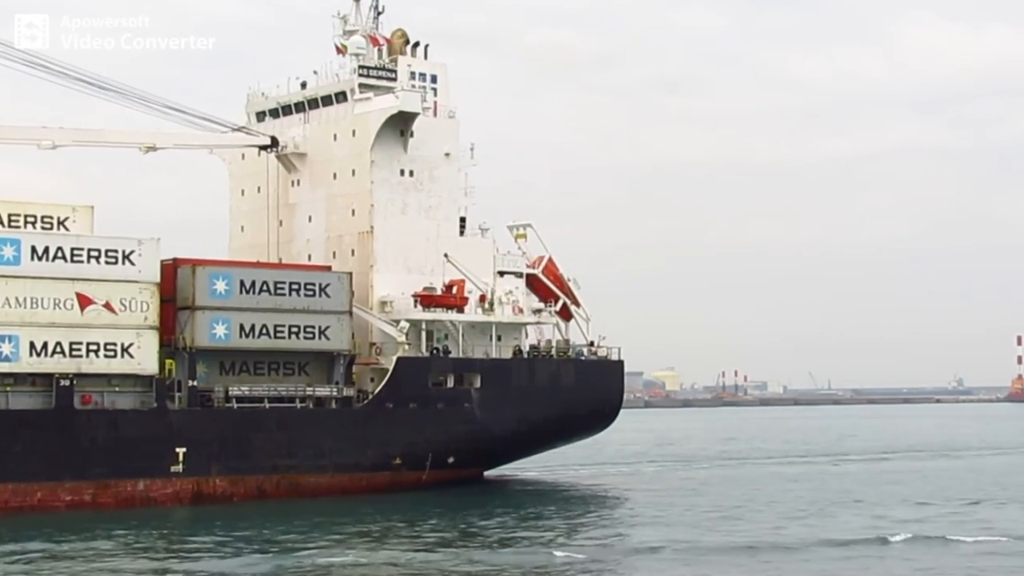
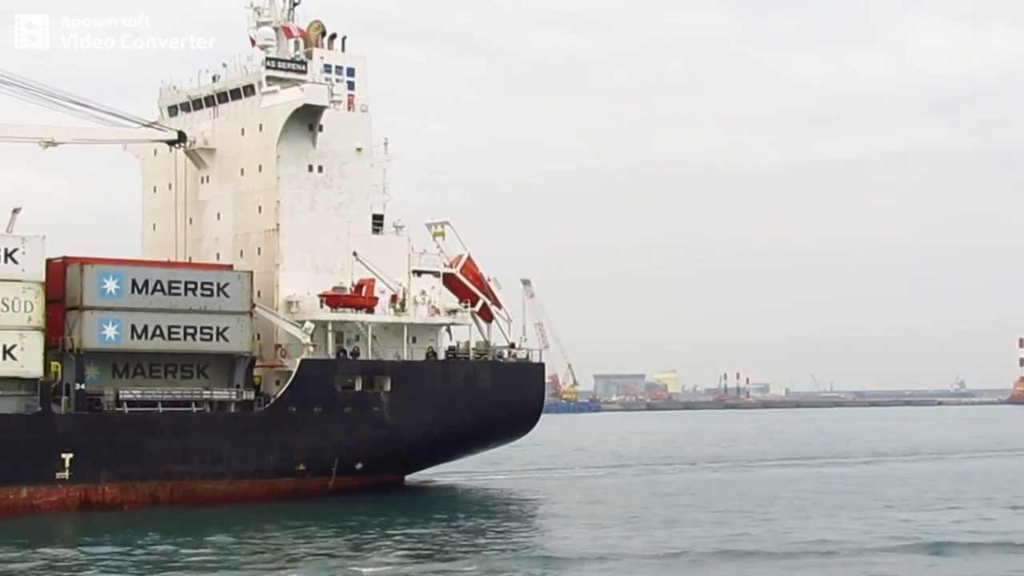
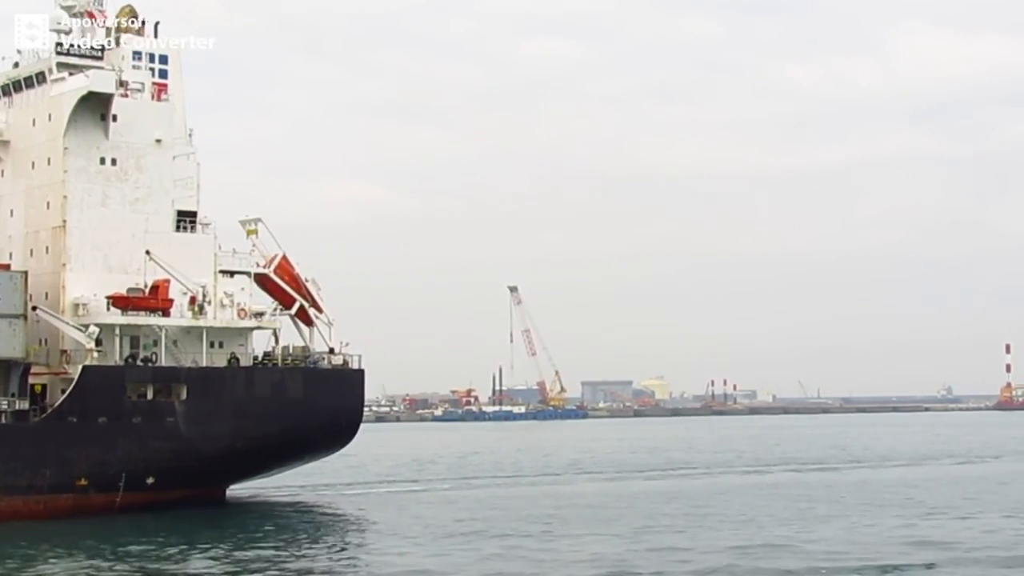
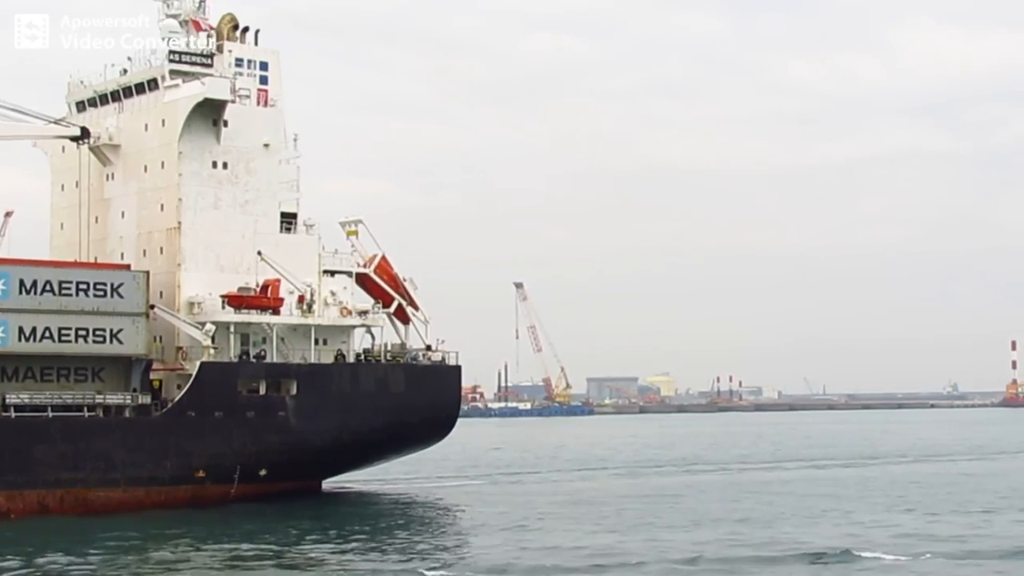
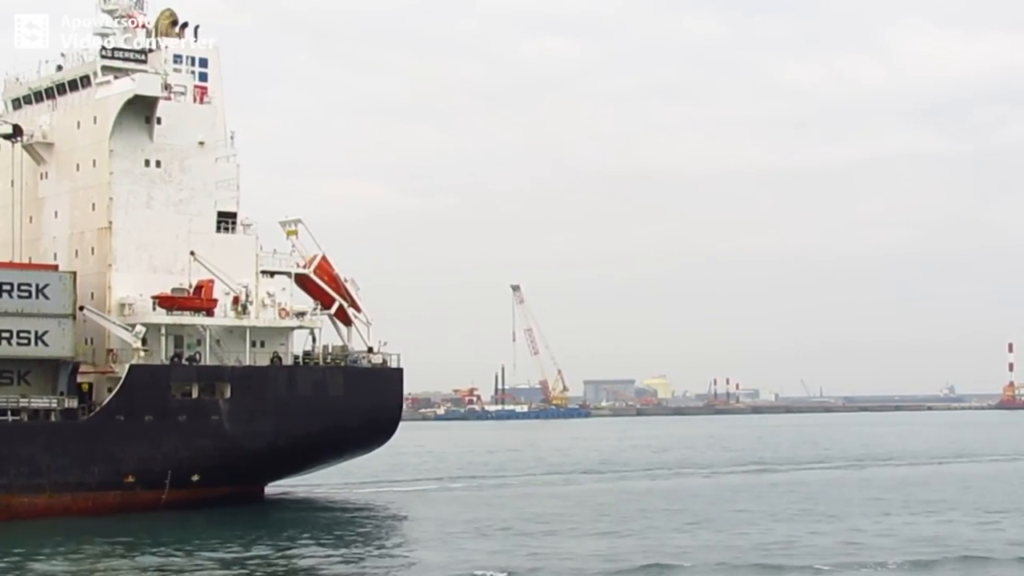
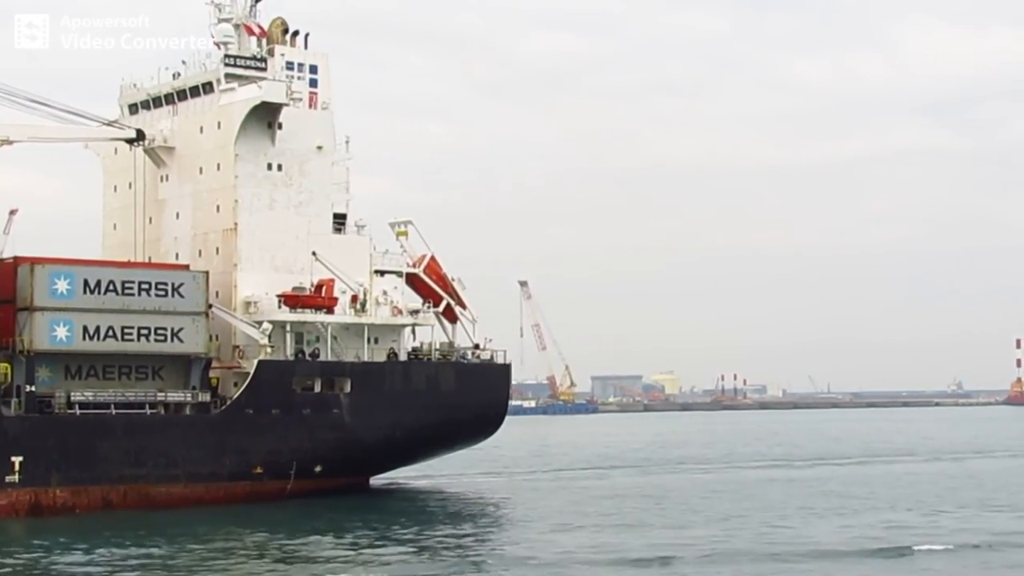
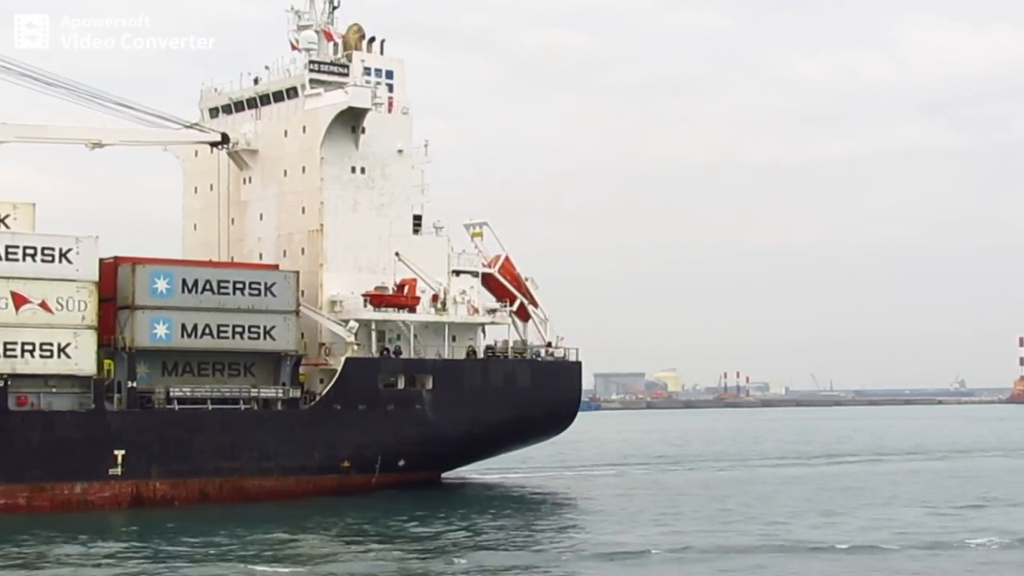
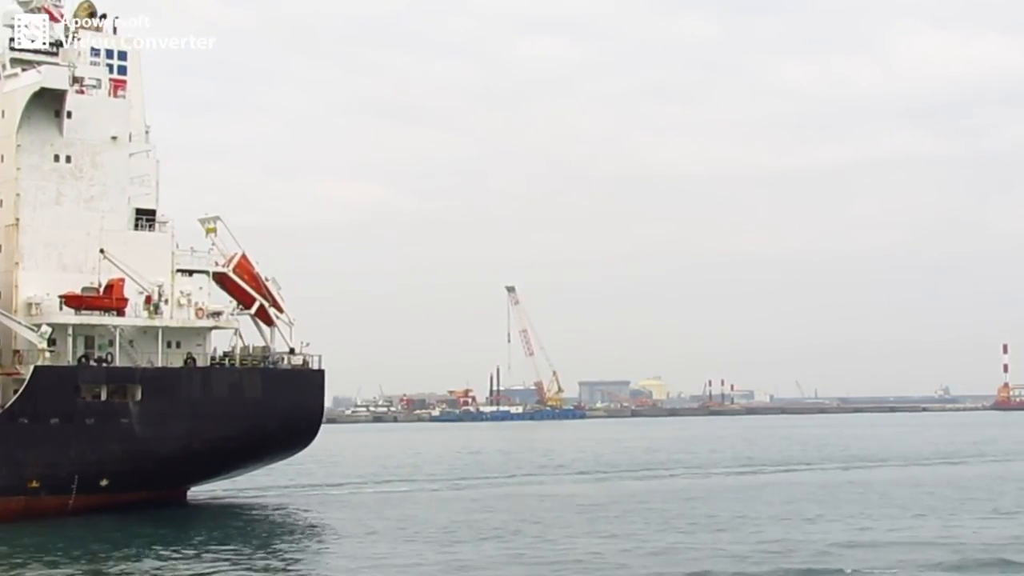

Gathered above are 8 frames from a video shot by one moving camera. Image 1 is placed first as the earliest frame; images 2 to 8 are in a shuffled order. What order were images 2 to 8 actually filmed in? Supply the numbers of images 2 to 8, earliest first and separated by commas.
7, 2, 6, 4, 5, 3, 8
